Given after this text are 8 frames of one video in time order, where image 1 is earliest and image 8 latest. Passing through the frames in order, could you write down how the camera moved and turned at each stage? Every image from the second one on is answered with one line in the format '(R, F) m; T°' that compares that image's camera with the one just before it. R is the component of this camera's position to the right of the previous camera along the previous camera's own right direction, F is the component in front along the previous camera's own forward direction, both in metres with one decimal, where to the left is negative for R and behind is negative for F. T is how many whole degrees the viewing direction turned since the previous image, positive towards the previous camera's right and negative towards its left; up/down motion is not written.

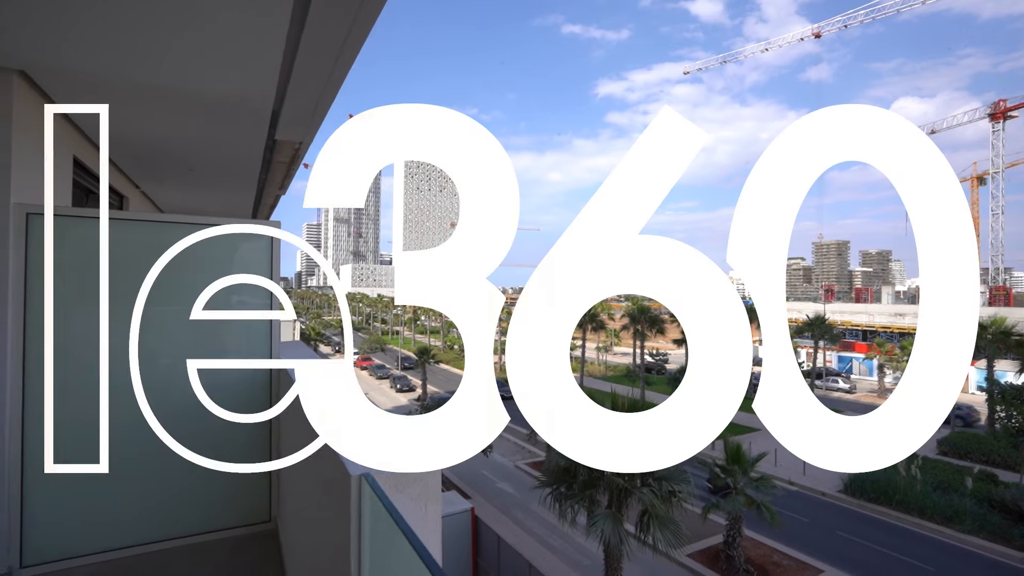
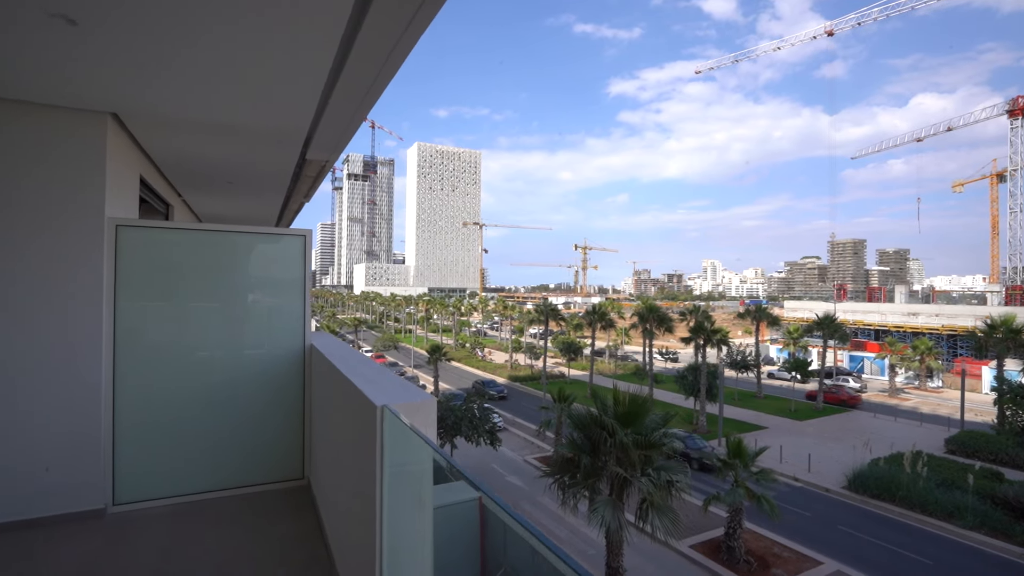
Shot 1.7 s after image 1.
(+0.1, -0.6) m; -1°
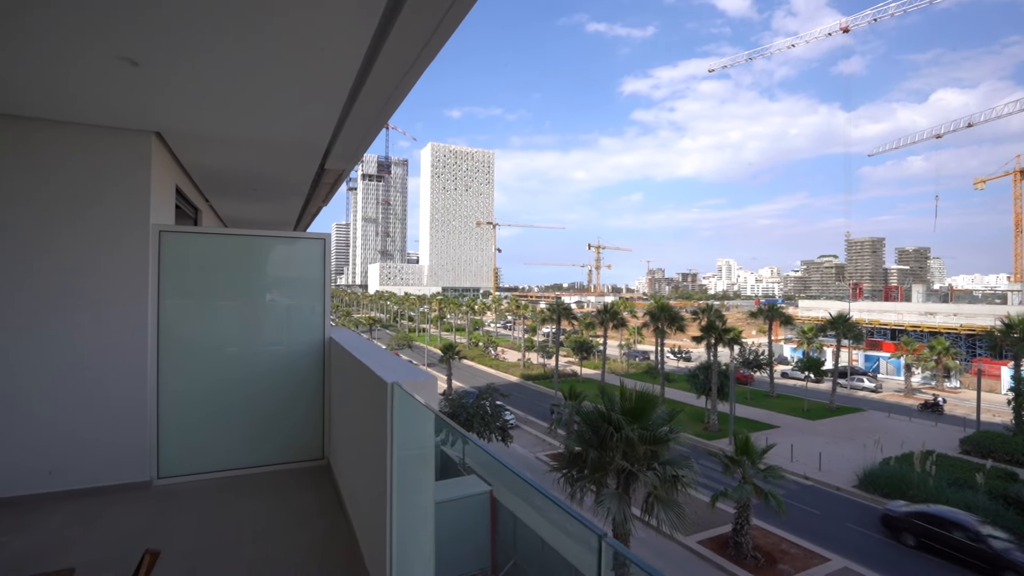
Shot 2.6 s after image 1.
(+0.1, -0.3) m; -2°
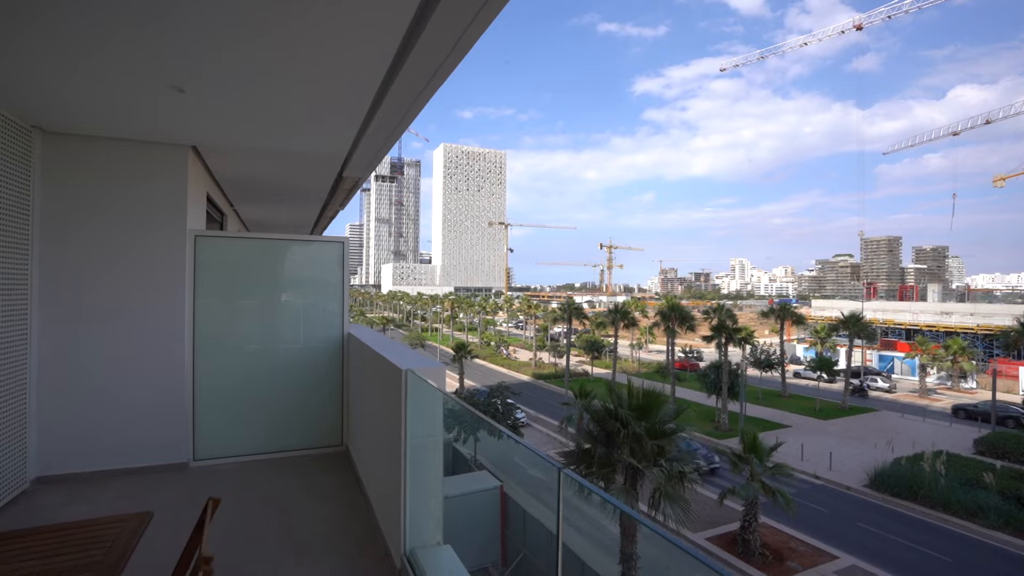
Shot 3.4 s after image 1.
(+0.1, -0.3) m; -1°
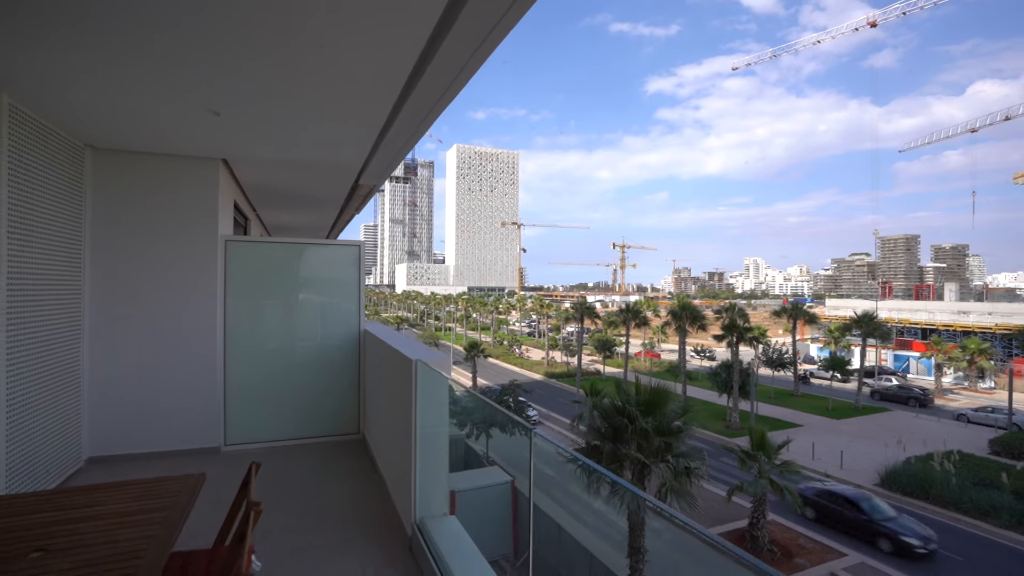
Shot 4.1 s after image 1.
(+0.1, -0.3) m; -1°
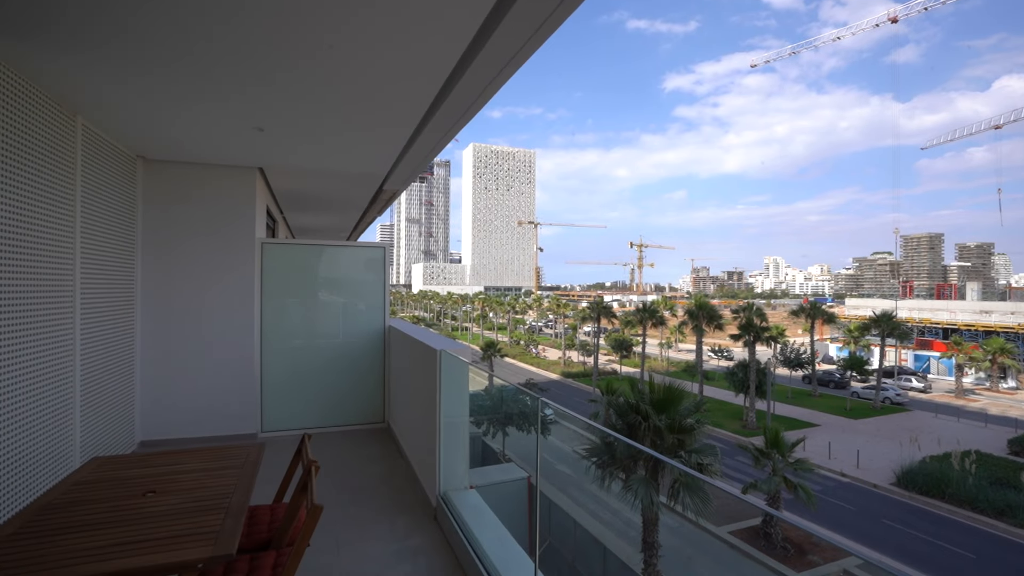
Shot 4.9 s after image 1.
(0.0, -0.3) m; -2°
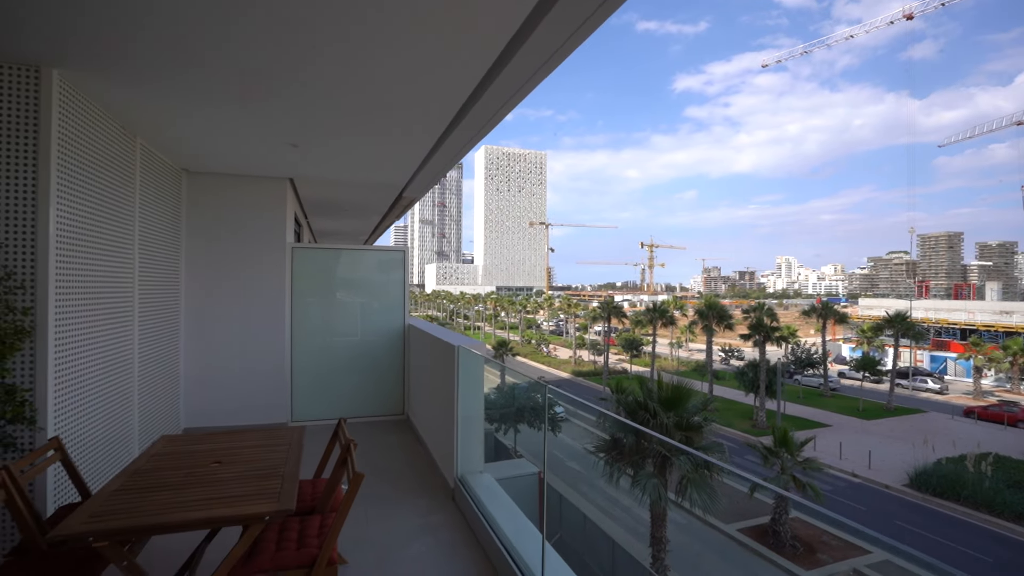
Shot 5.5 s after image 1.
(0.0, -0.3) m; -1°
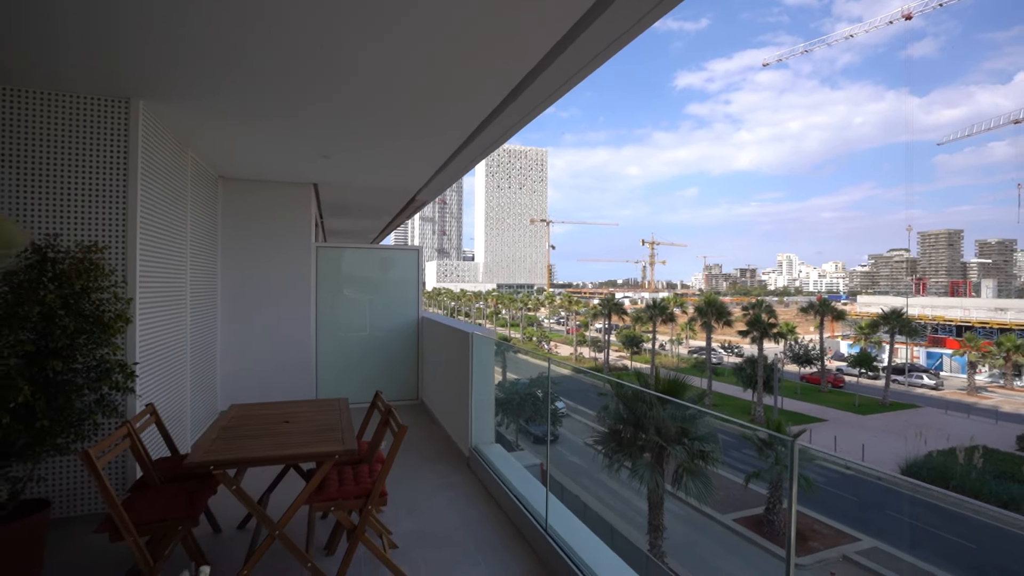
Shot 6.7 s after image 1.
(0.0, -0.5) m; 0°
